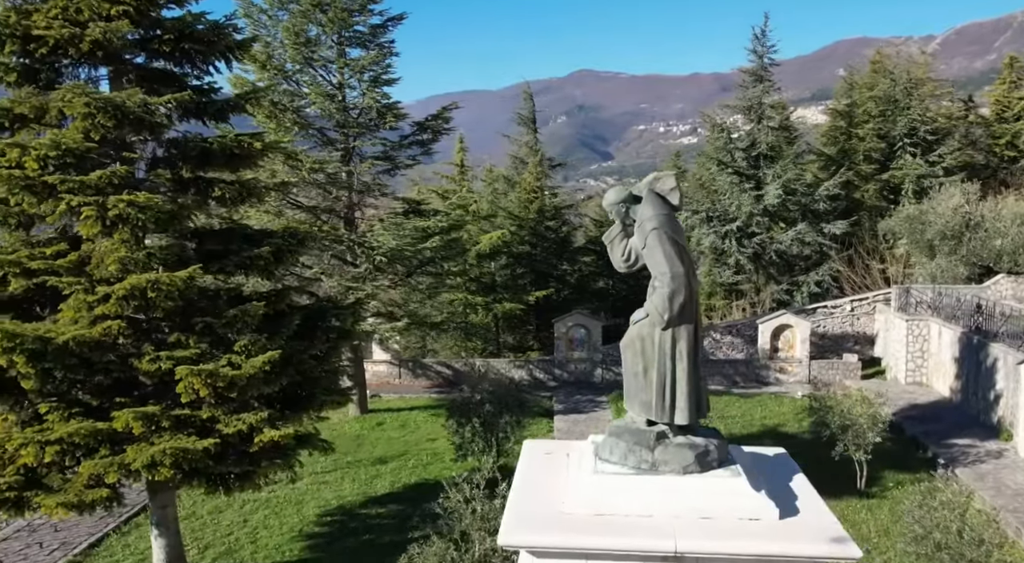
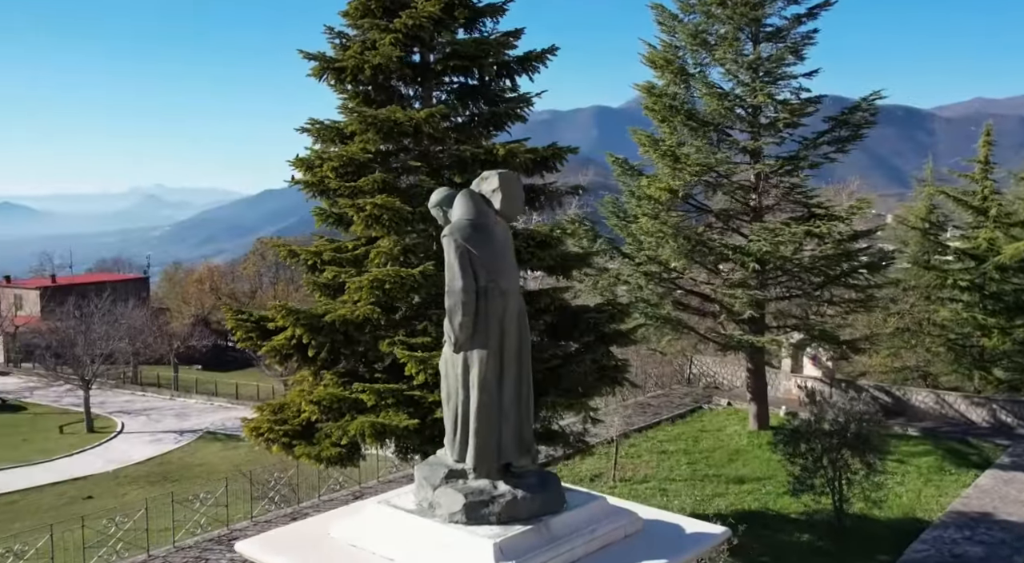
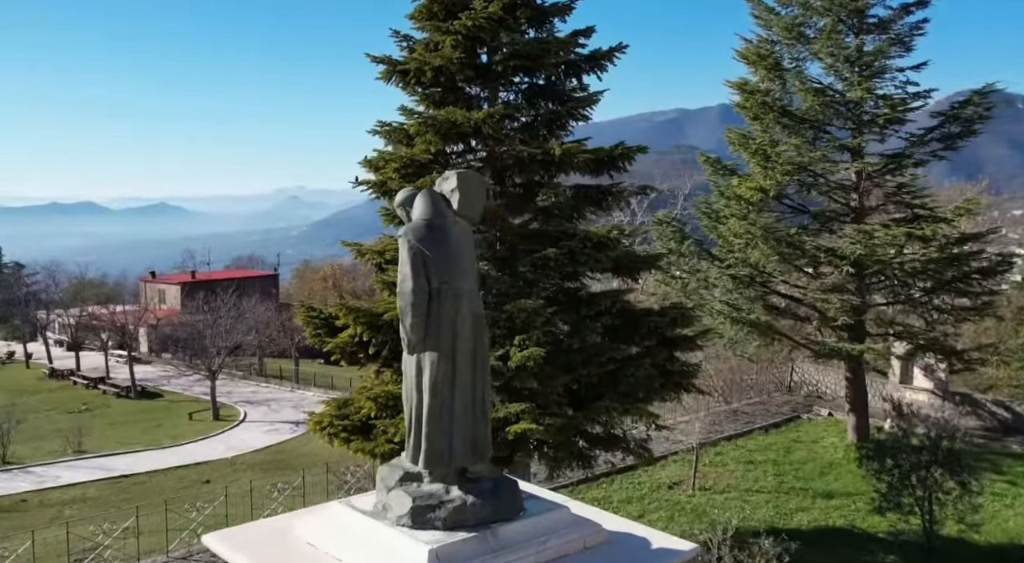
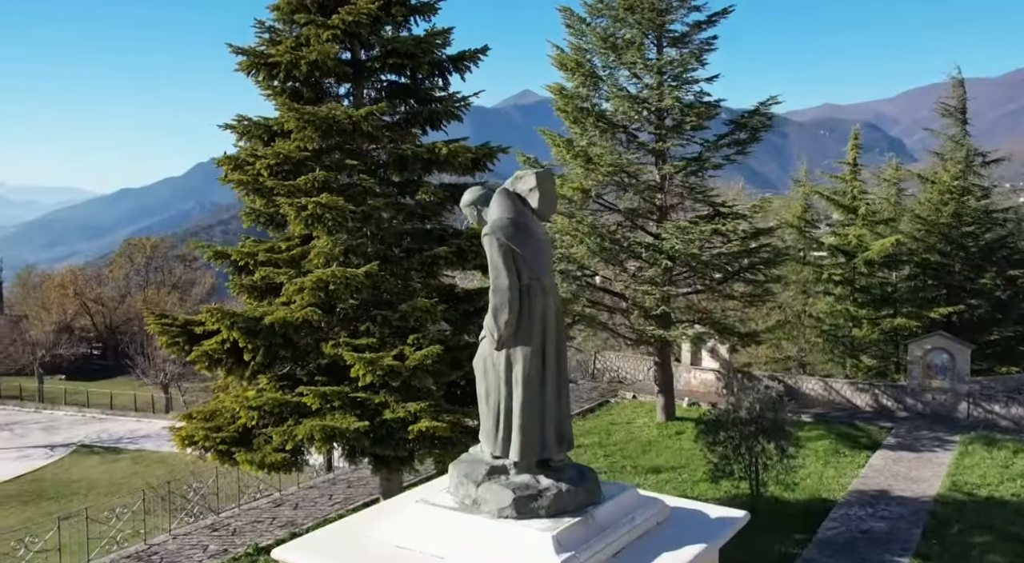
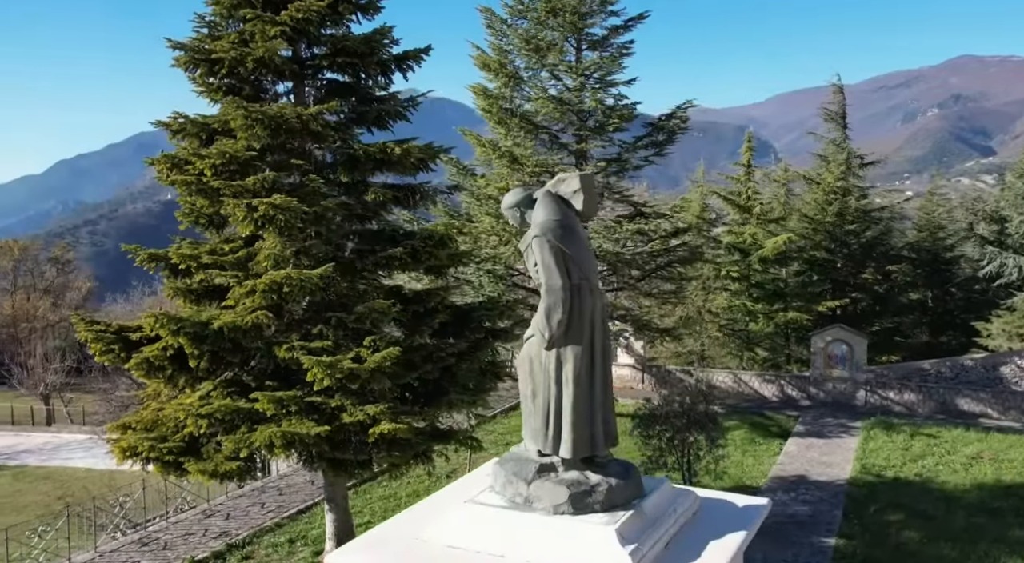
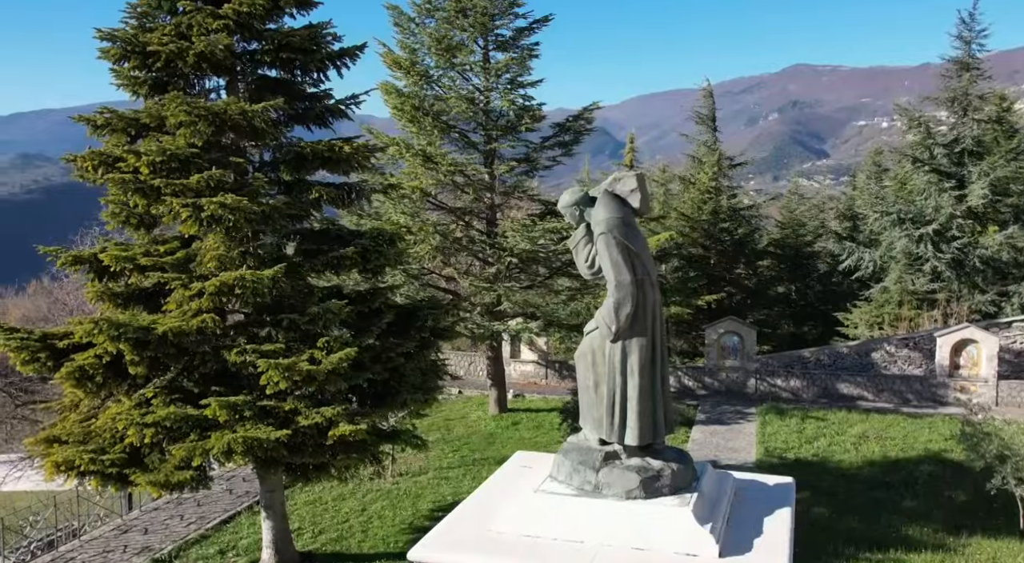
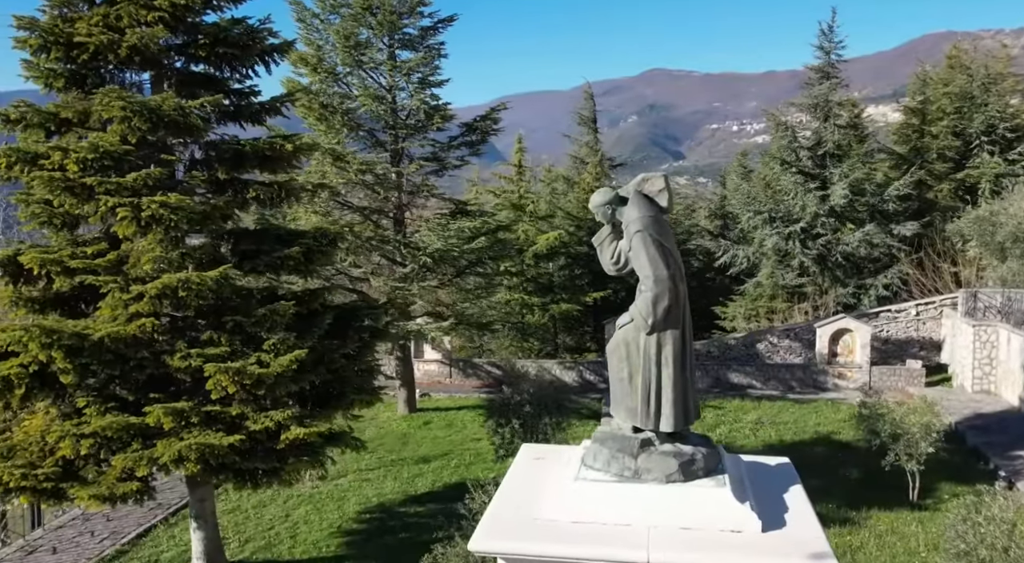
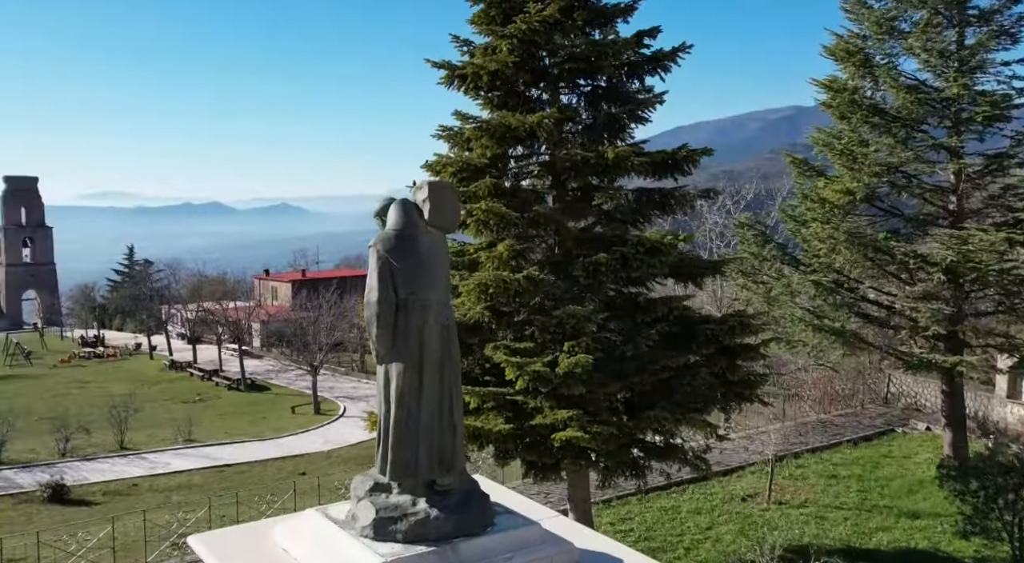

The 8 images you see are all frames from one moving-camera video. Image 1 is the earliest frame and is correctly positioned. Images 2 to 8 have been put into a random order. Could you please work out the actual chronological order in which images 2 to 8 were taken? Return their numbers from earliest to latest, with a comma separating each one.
7, 6, 5, 4, 2, 3, 8
